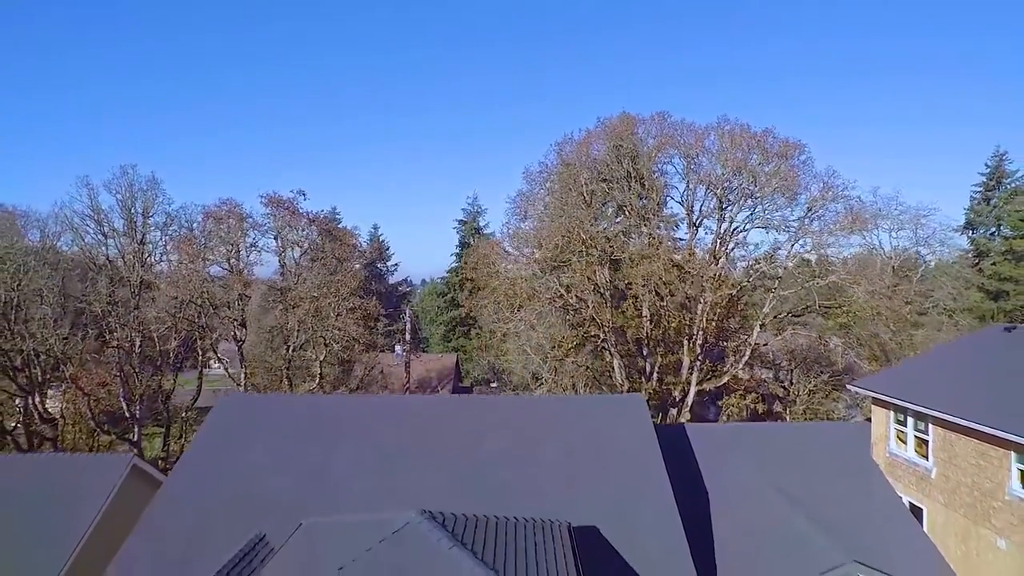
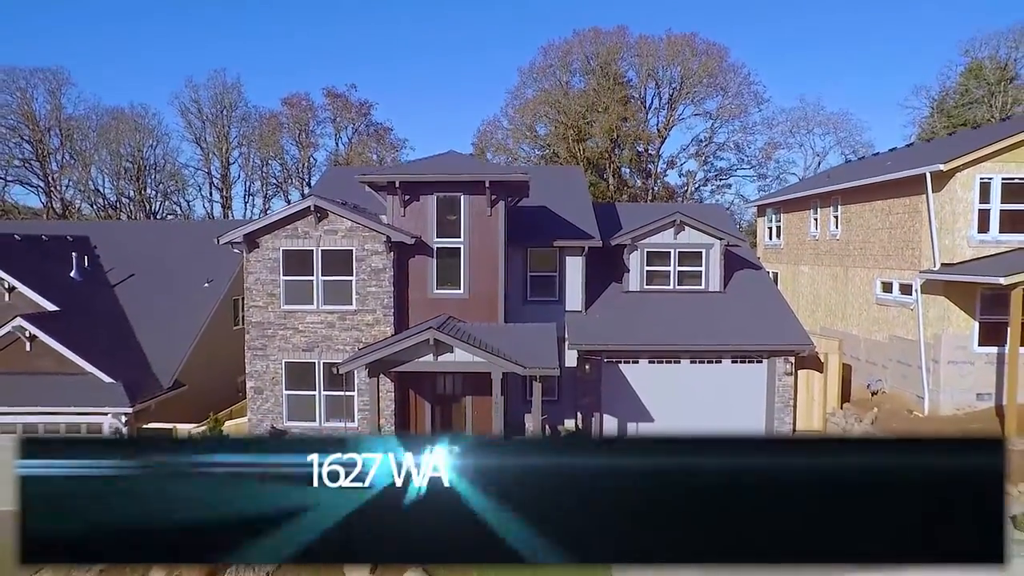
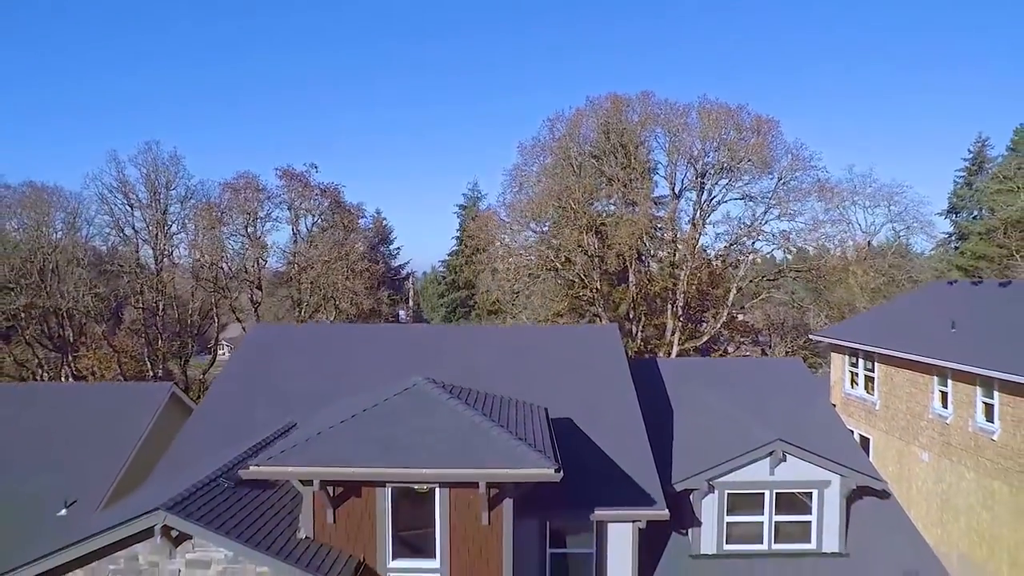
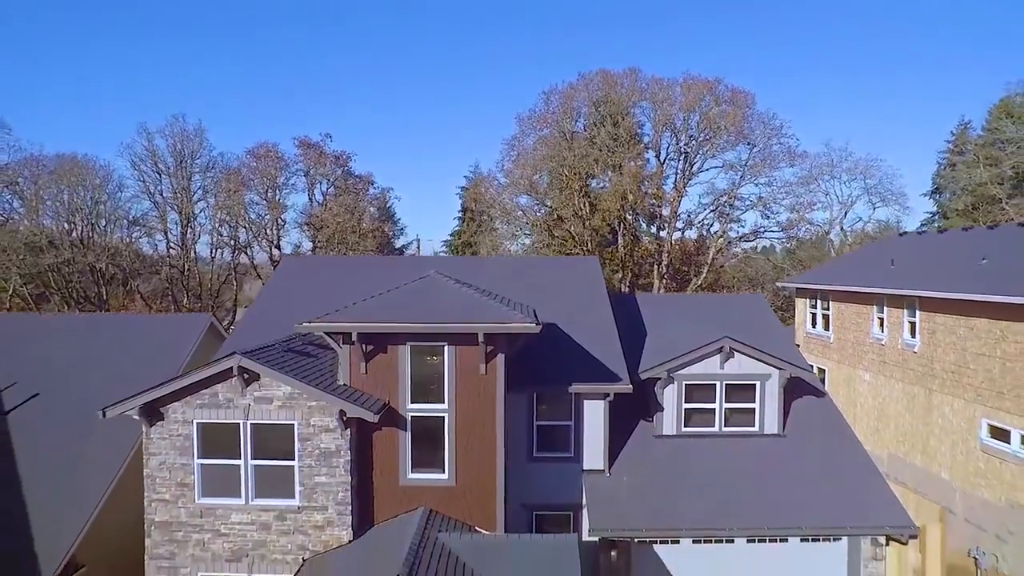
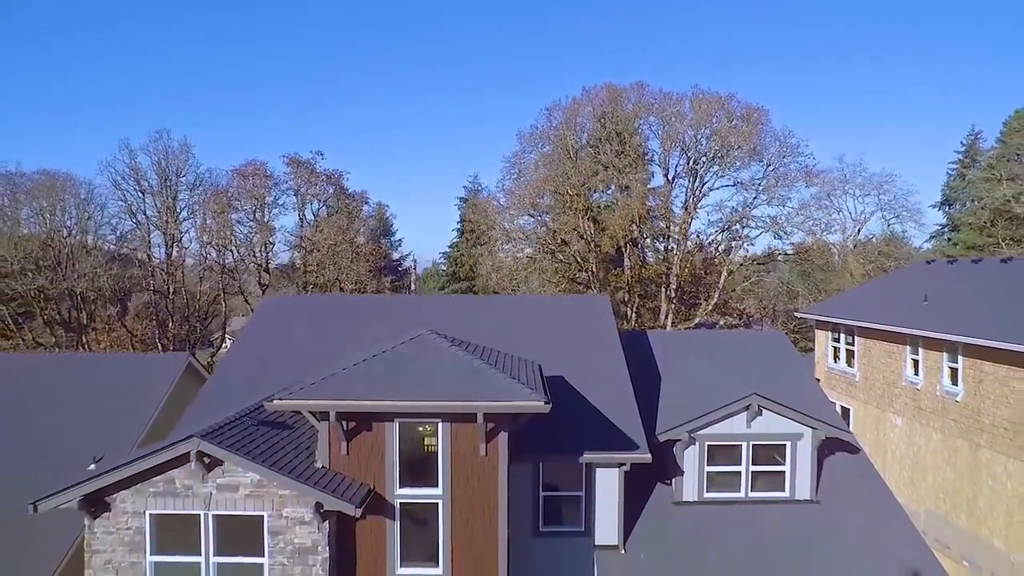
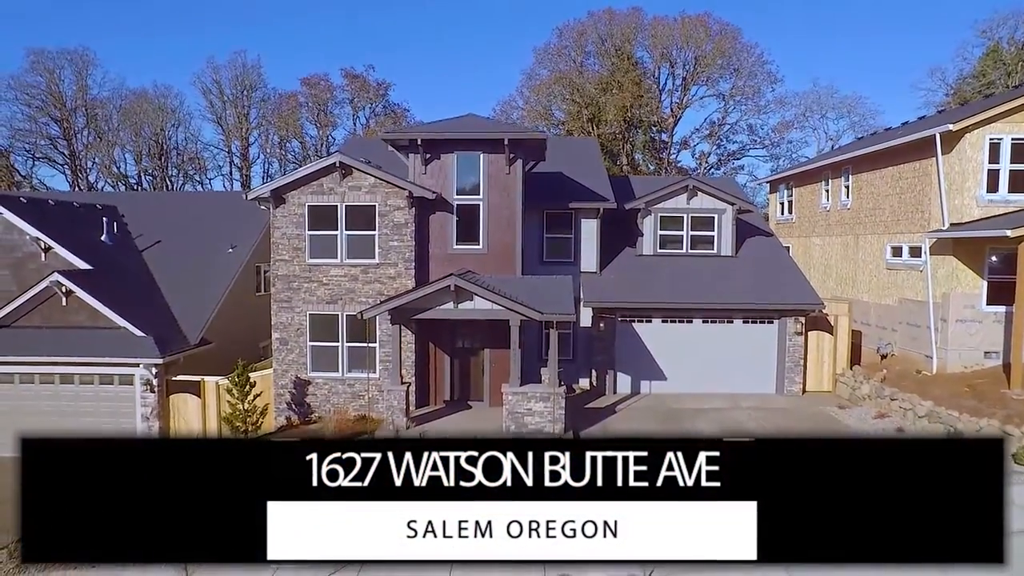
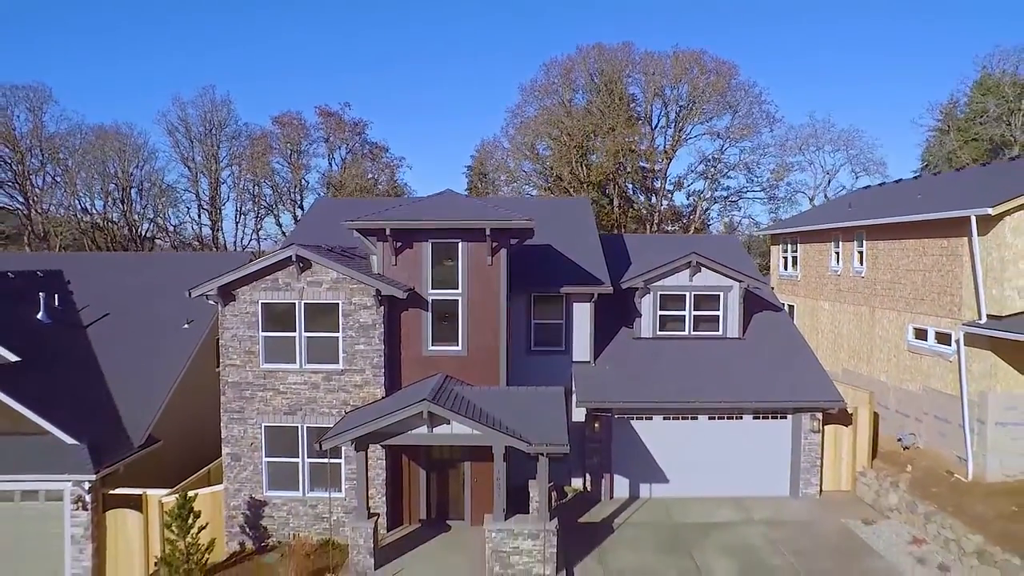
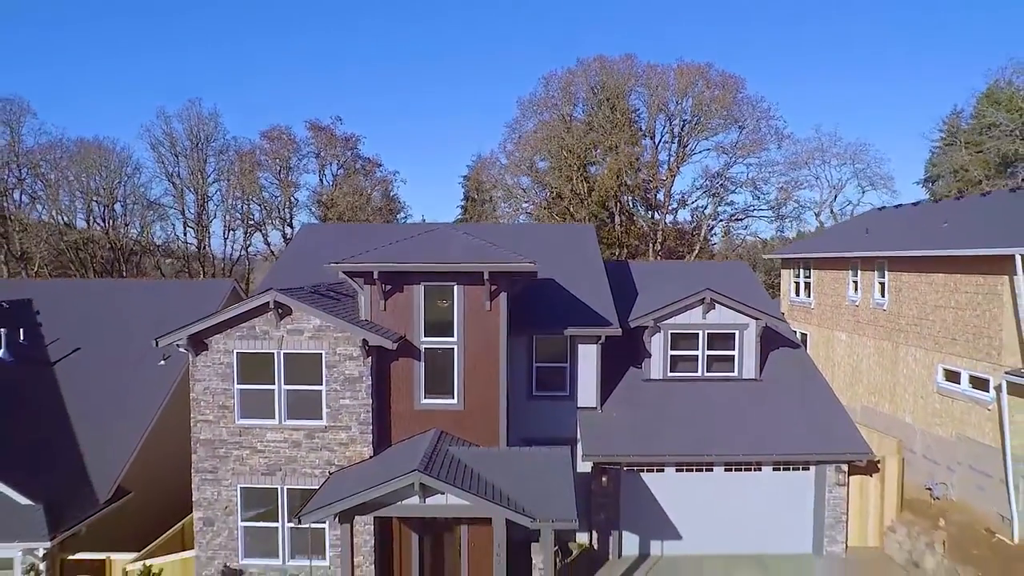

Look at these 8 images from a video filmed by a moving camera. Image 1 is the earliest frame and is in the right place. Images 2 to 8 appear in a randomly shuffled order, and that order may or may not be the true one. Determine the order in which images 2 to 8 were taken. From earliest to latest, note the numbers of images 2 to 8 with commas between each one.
3, 5, 4, 8, 7, 2, 6
